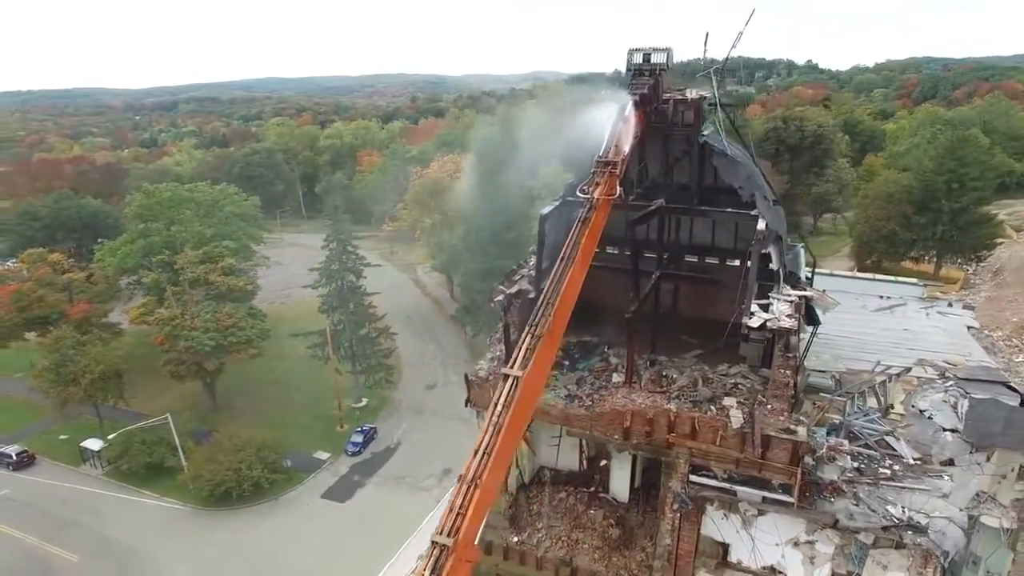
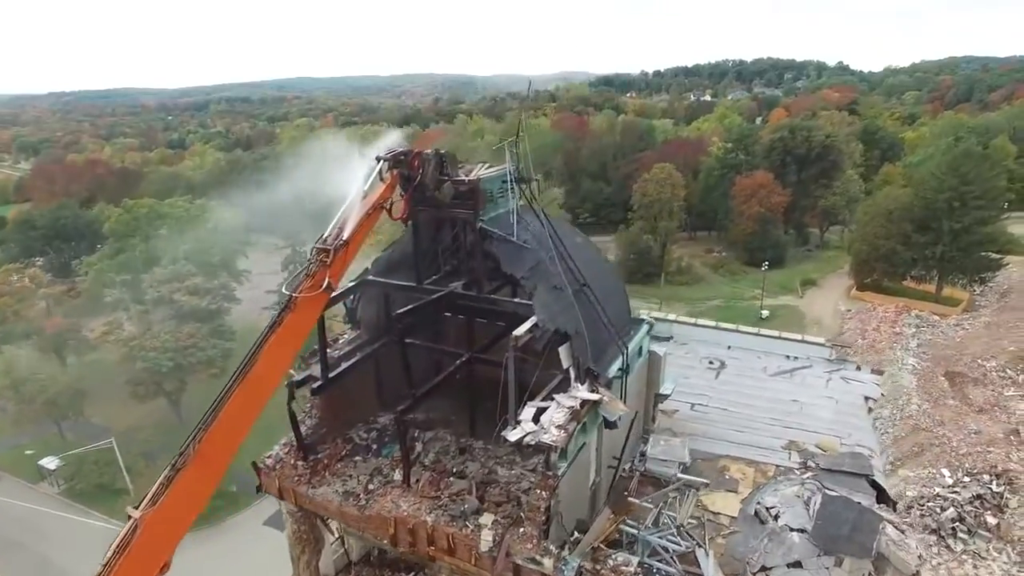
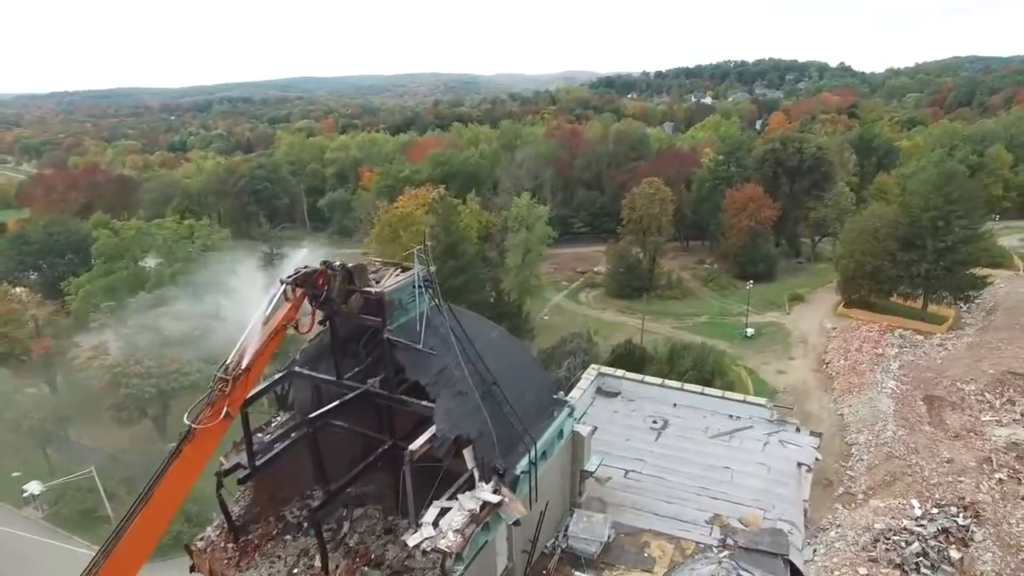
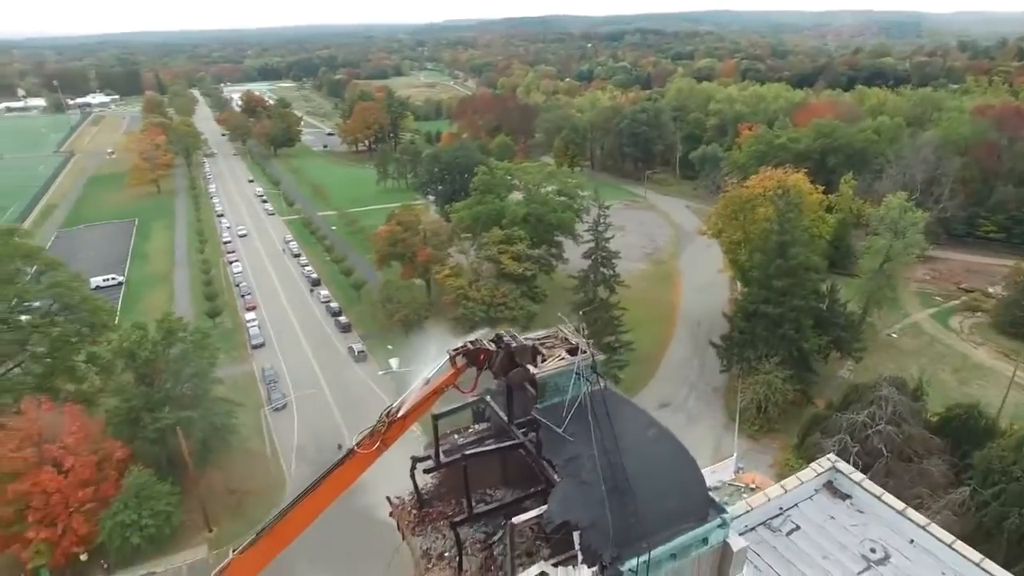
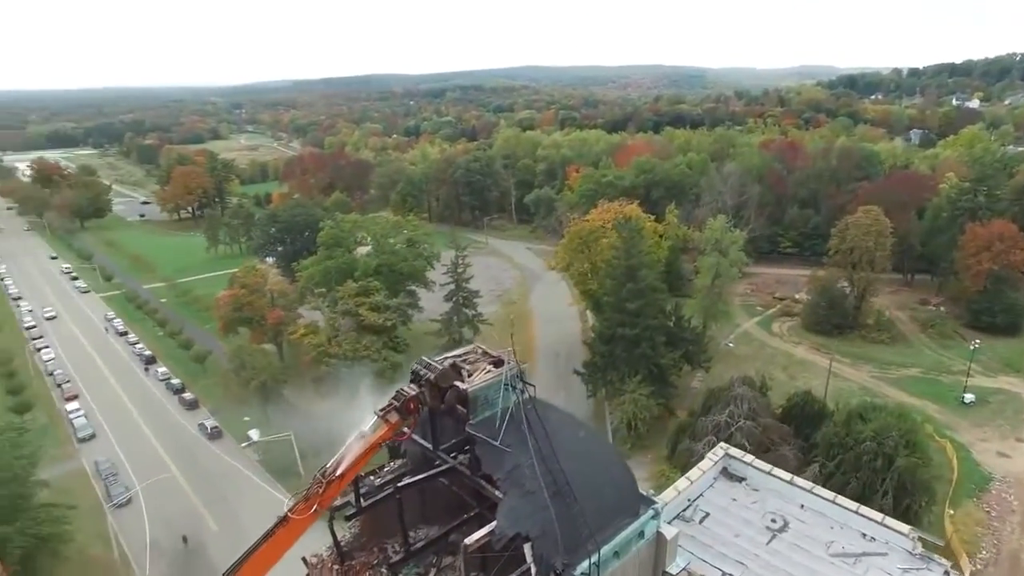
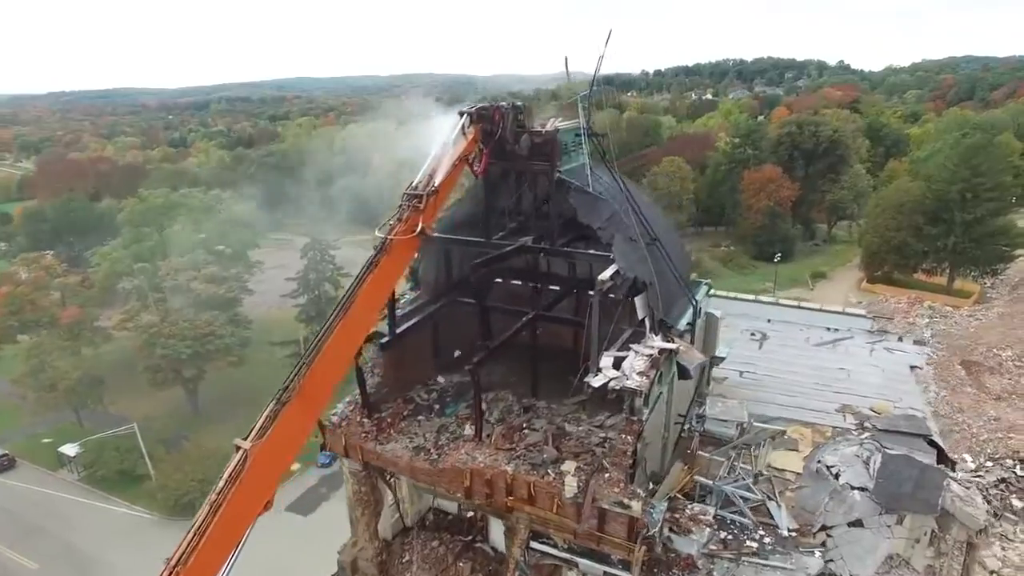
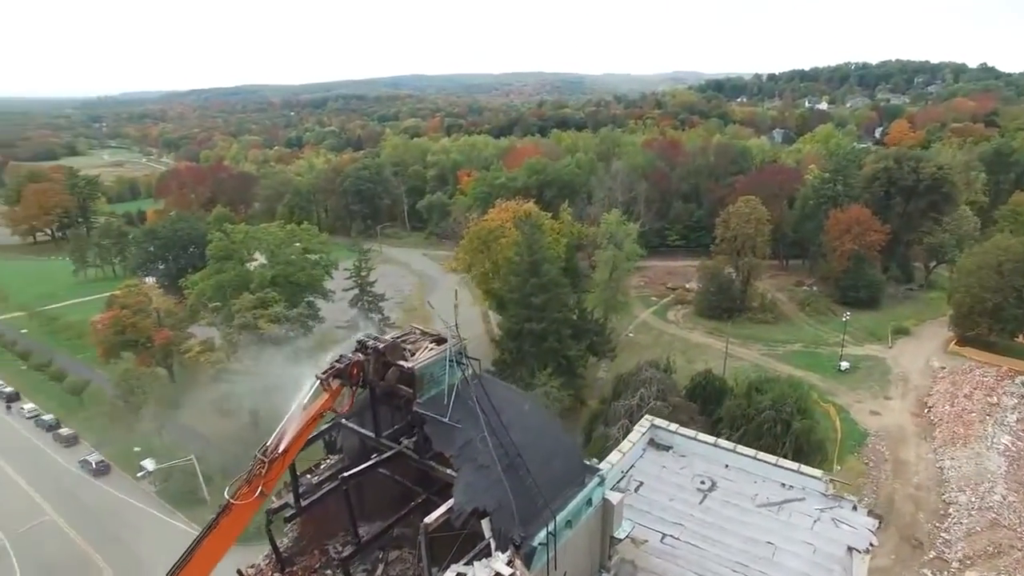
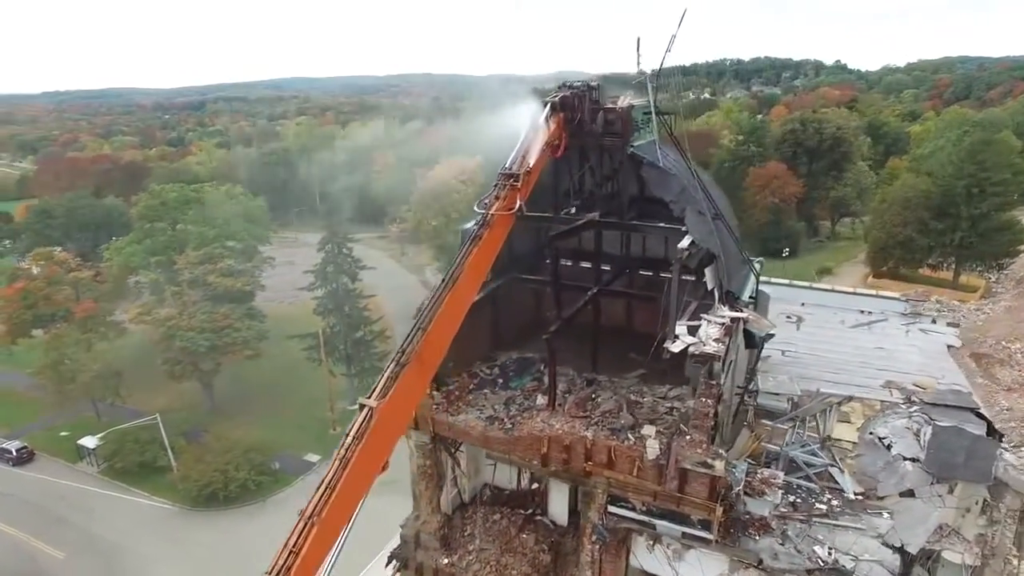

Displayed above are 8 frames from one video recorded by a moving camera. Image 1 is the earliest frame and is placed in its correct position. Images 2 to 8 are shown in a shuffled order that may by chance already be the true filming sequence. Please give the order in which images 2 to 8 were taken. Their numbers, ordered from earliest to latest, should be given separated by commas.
8, 6, 2, 3, 7, 5, 4
